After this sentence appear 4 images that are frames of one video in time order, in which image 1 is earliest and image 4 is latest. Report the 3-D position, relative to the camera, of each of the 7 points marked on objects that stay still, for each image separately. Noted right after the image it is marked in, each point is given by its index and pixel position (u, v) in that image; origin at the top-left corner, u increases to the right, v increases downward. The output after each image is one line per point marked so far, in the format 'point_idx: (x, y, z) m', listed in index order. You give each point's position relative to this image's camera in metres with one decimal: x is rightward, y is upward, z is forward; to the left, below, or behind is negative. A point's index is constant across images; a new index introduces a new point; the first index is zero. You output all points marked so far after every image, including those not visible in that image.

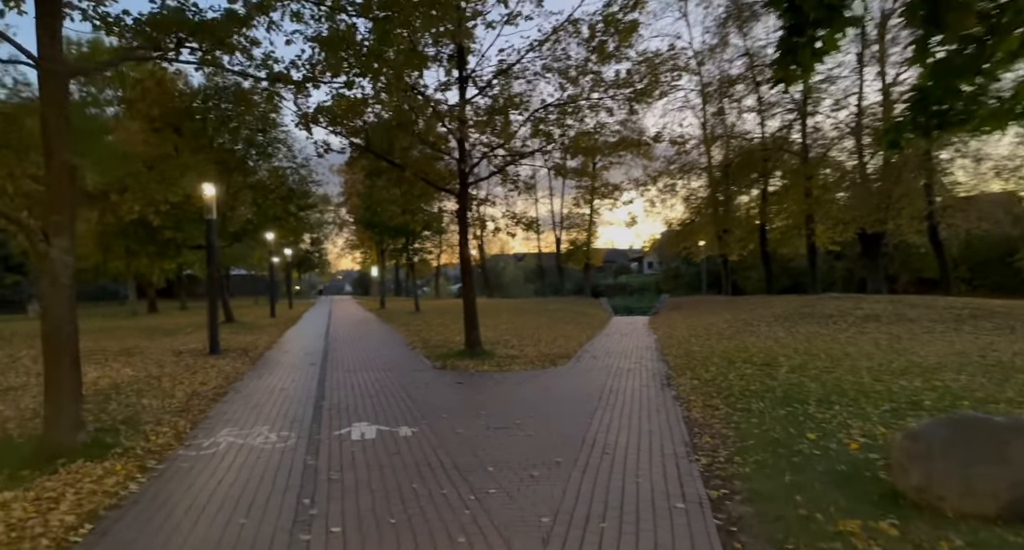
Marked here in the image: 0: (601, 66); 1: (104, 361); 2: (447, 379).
0: (+2.0, +4.7, +12.9) m
1: (-7.4, -1.5, +10.5) m
2: (-1.1, -1.7, +9.6) m
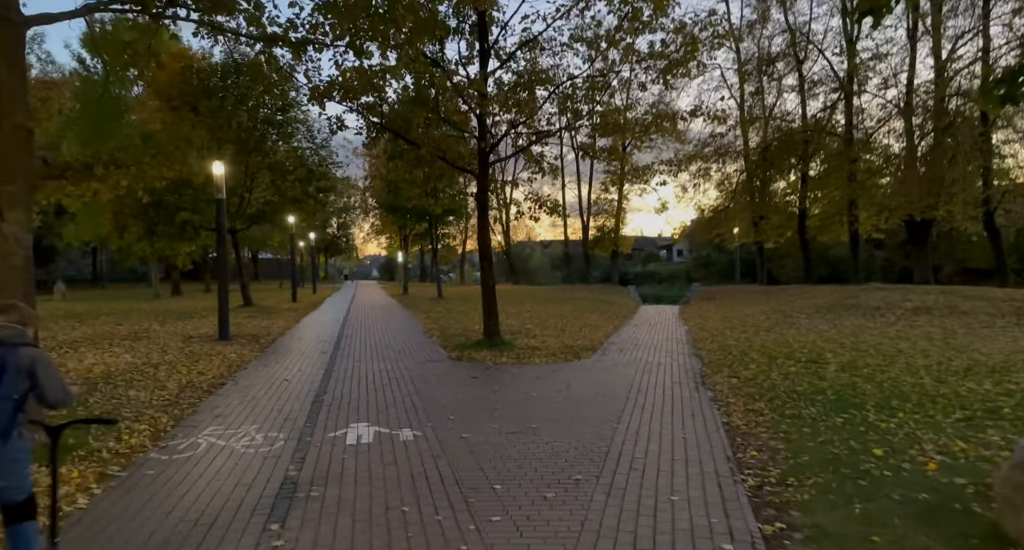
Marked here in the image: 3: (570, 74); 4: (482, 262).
0: (+2.5, +4.9, +11.9) m
1: (-7.0, -1.2, +10.1) m
2: (-0.8, -1.5, +9.0) m
3: (+1.2, +4.3, +12.4) m
4: (-0.6, +0.3, +12.1) m
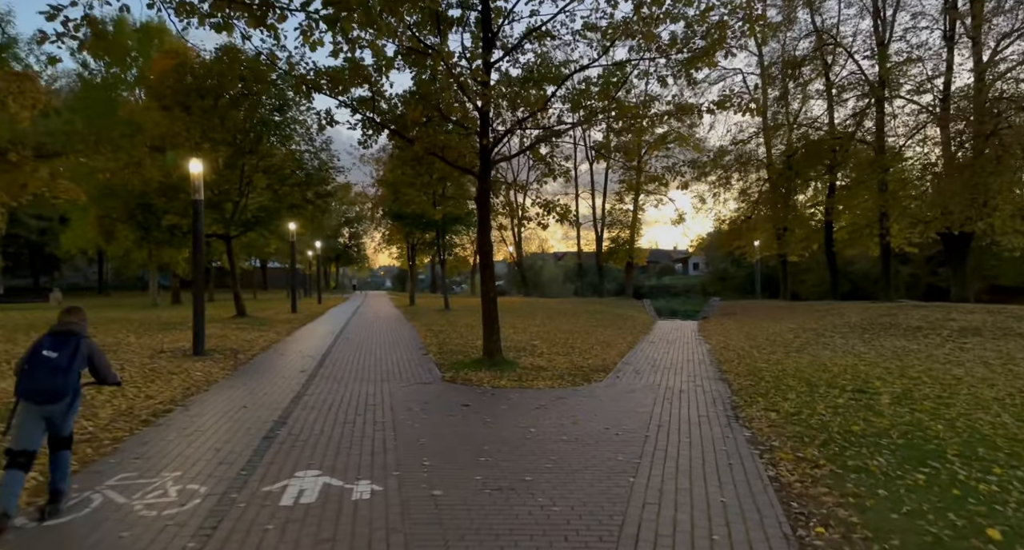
0: (+2.7, +4.7, +10.8) m
1: (-7.0, -1.3, +9.1) m
2: (-0.8, -1.6, +7.8) m
3: (+1.4, +4.1, +11.3) m
4: (-0.6, +0.1, +10.9) m
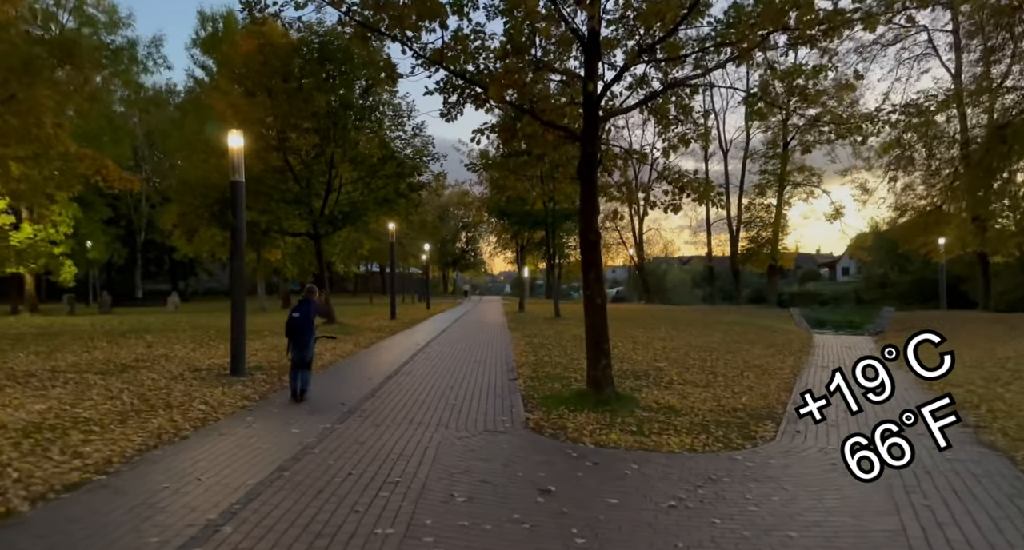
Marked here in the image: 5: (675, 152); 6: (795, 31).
0: (+4.2, +4.7, +7.1) m
1: (-5.6, -1.3, +7.4) m
2: (+0.2, -1.6, +4.9) m
3: (+3.0, +4.1, +7.9) m
4: (+1.1, +0.1, +7.9) m
5: (+2.8, +2.1, +9.8) m
6: (+4.0, +3.4, +8.2) m
